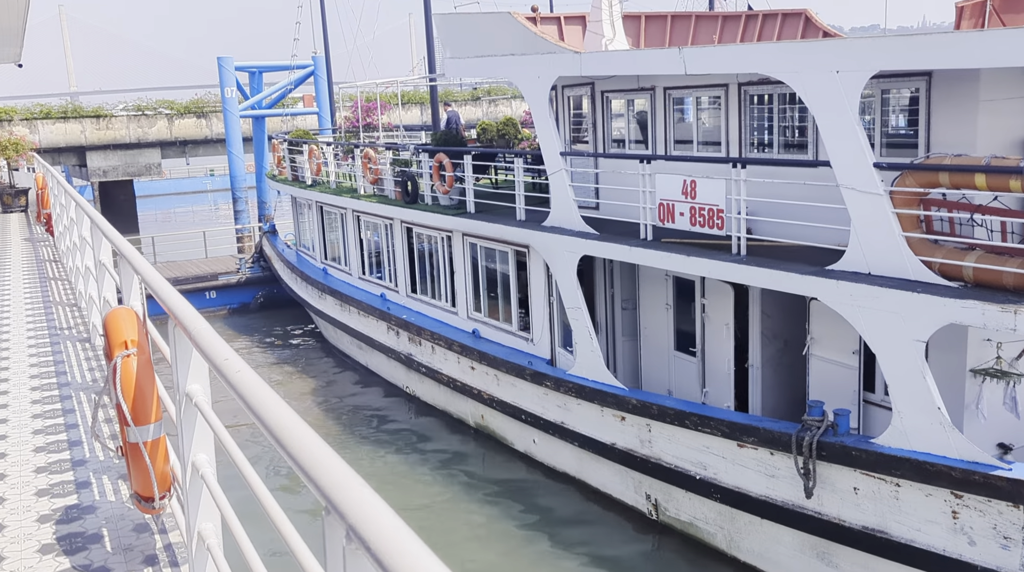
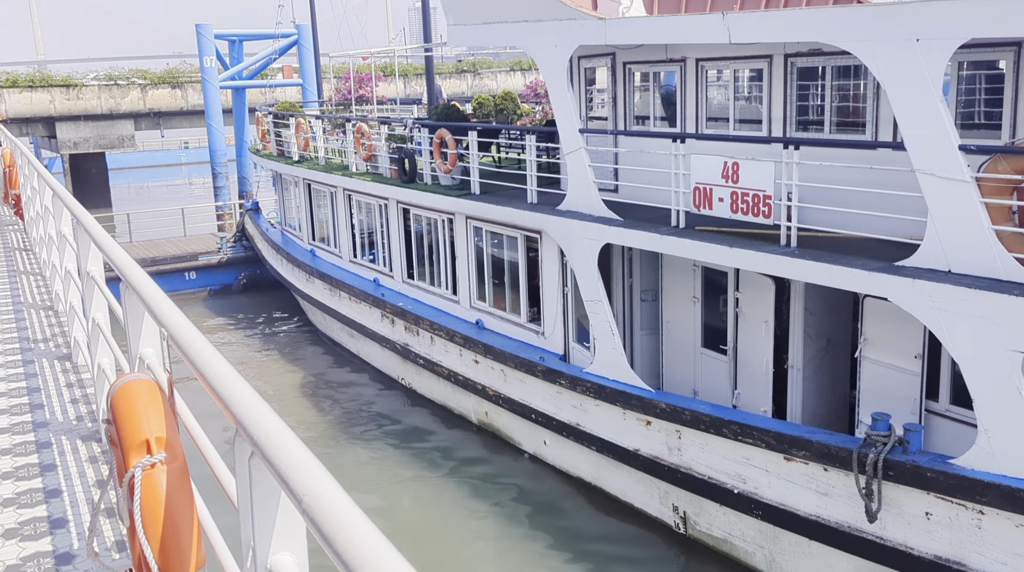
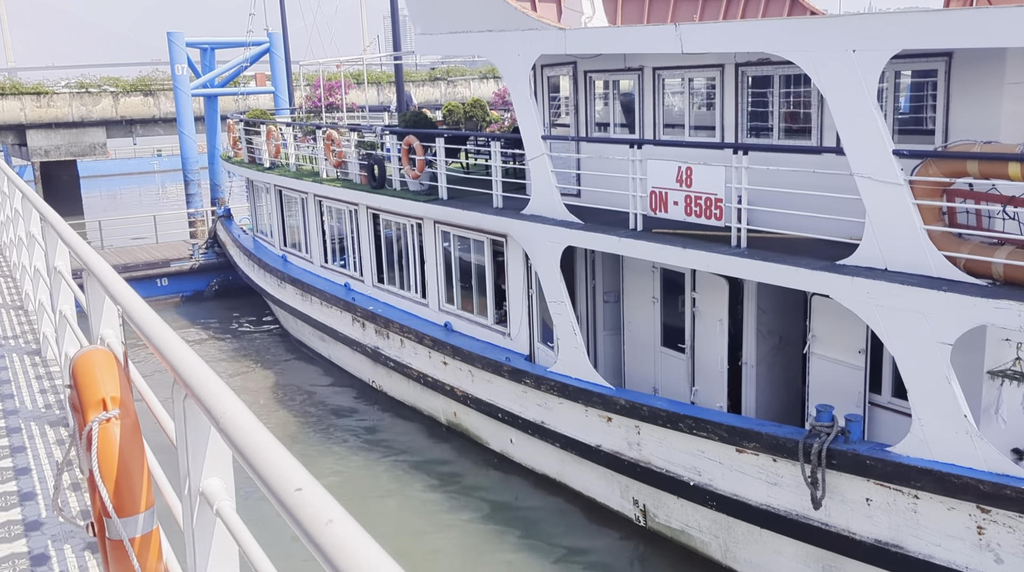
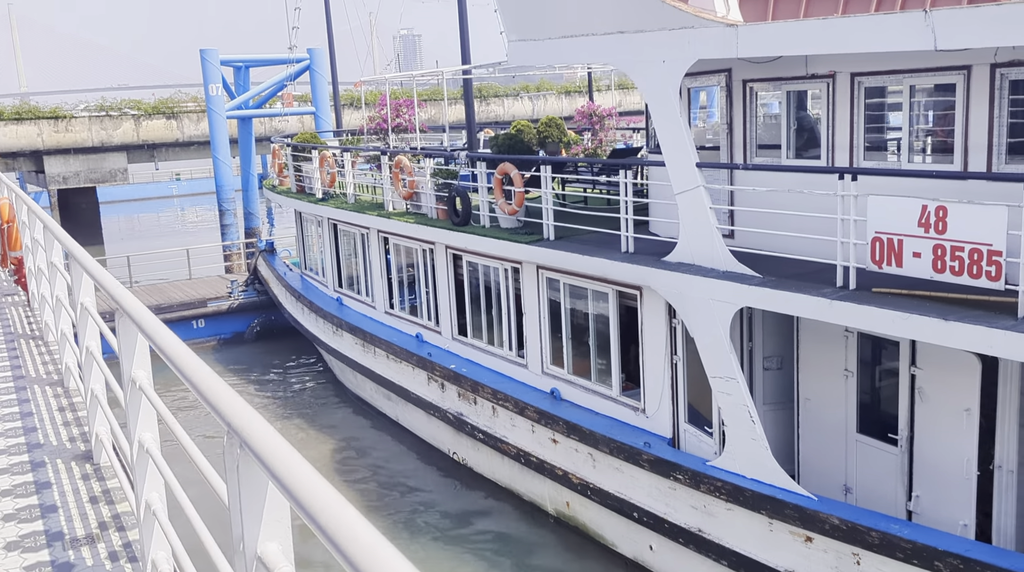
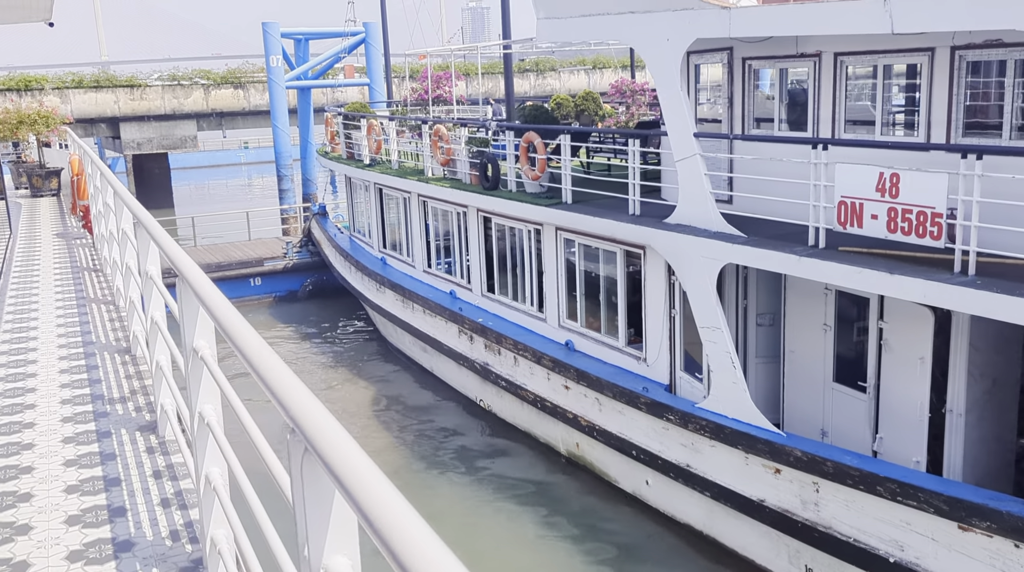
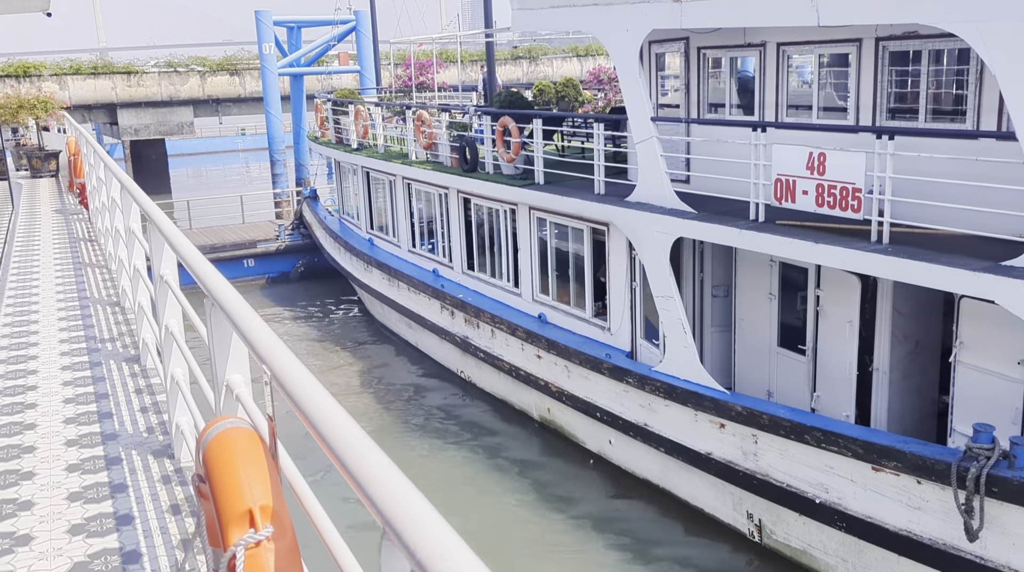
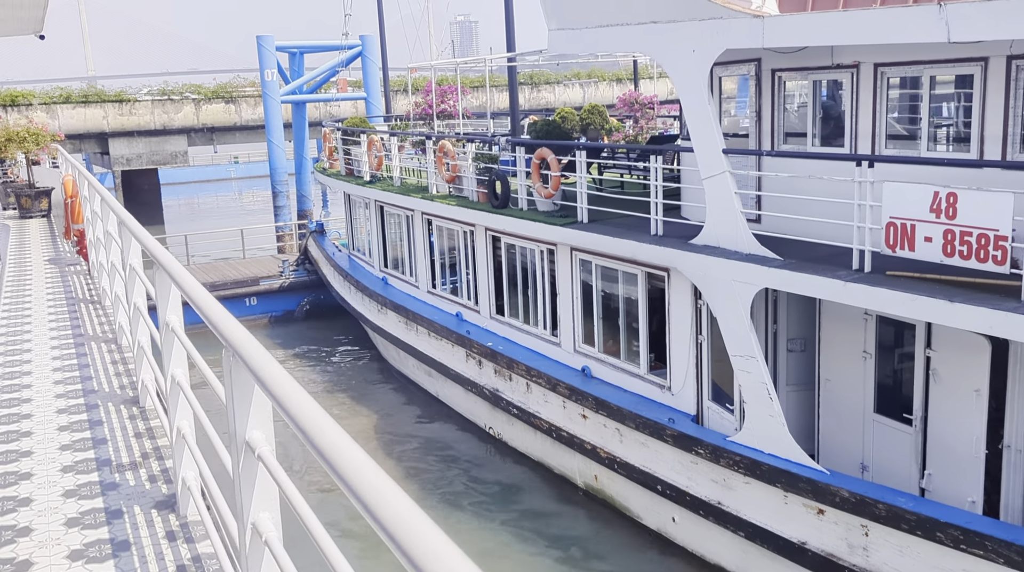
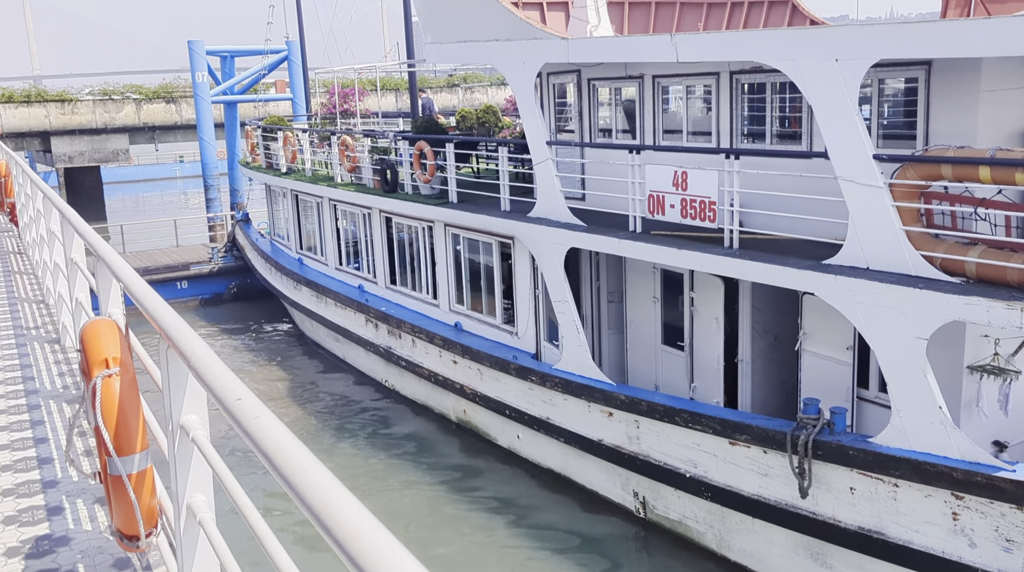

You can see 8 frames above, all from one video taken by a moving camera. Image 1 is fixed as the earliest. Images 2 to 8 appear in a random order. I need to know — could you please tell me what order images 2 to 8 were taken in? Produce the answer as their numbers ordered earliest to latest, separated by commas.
8, 3, 2, 6, 5, 7, 4
